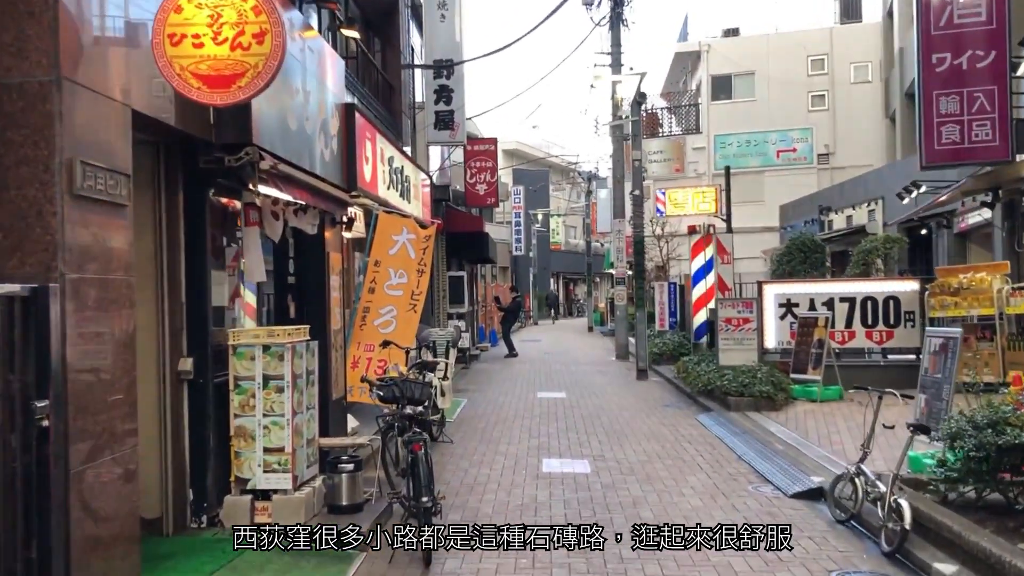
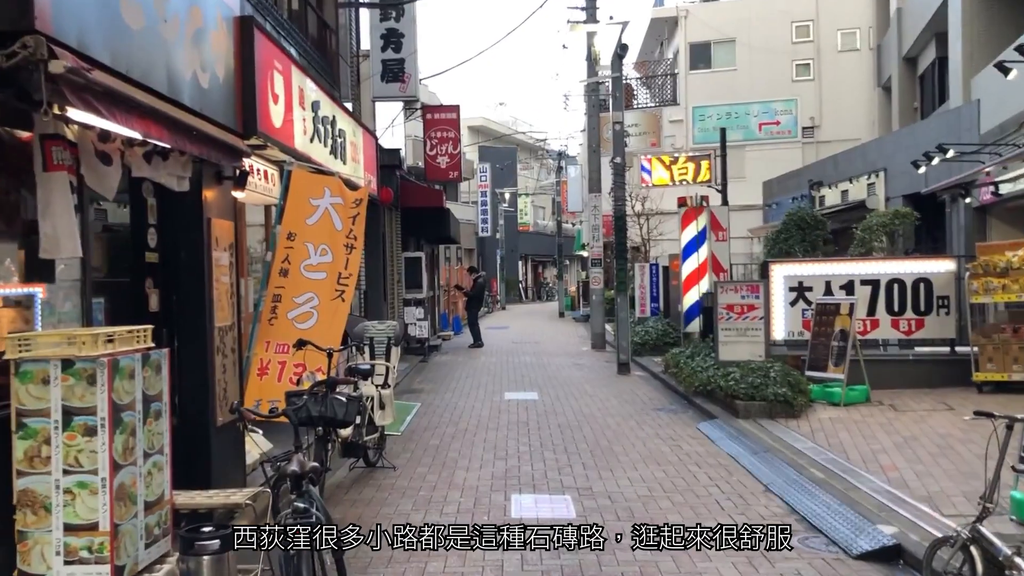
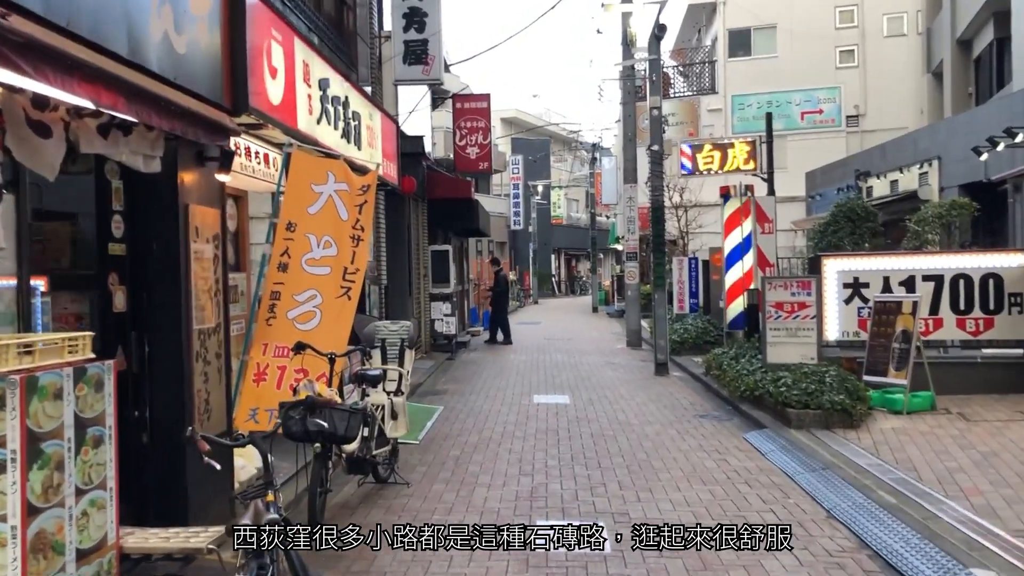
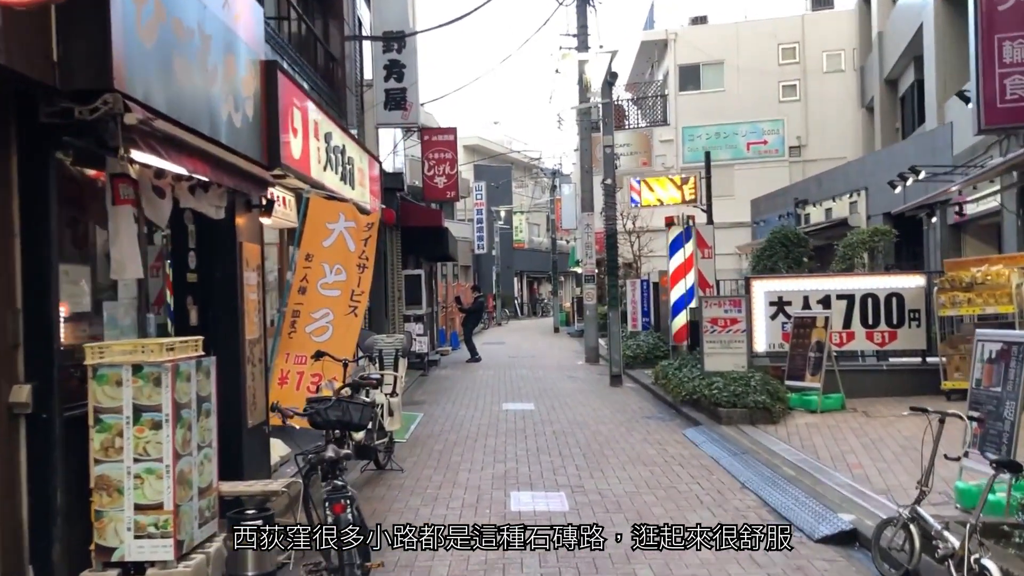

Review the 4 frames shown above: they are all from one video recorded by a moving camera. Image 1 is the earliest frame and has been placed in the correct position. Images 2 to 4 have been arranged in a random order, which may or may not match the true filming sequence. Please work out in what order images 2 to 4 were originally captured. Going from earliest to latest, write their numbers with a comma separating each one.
4, 2, 3
